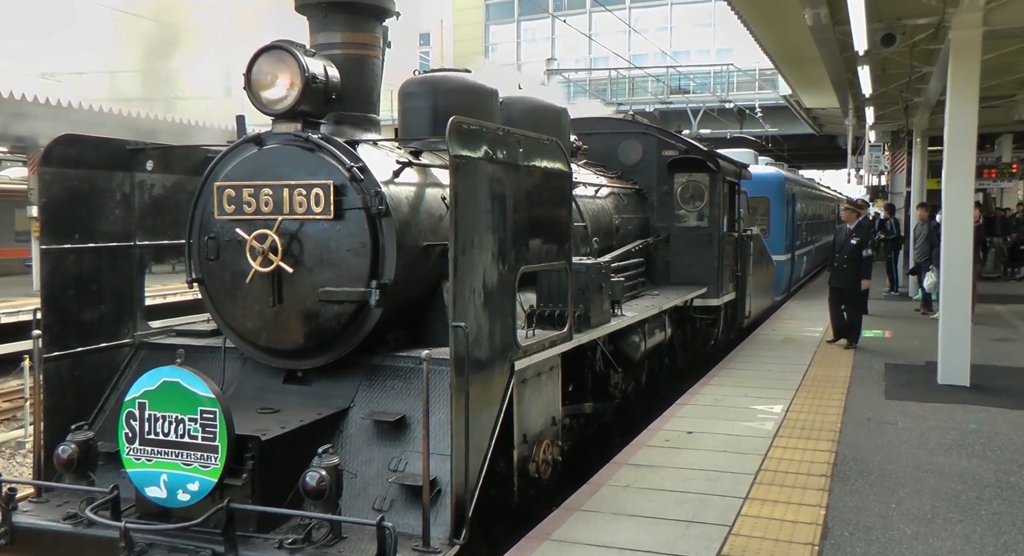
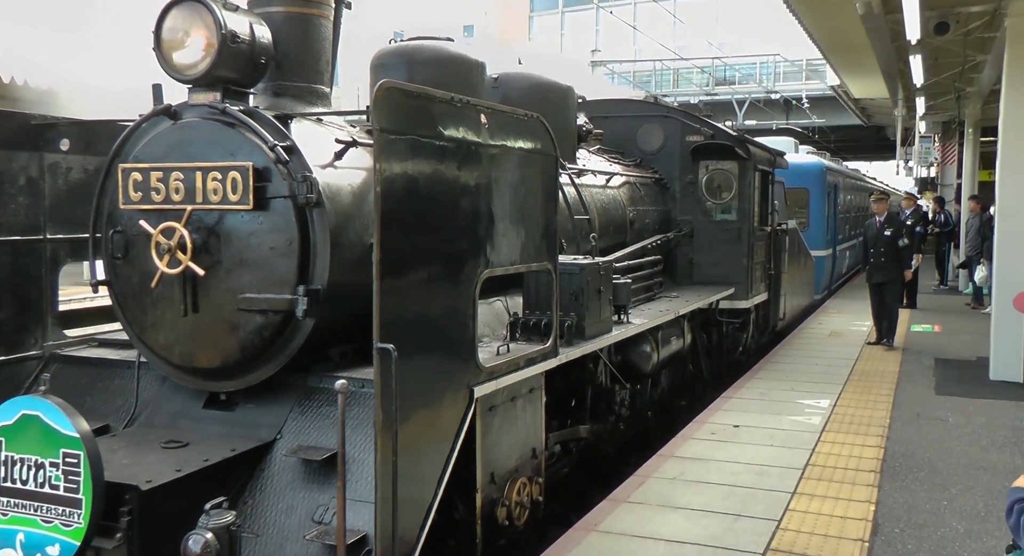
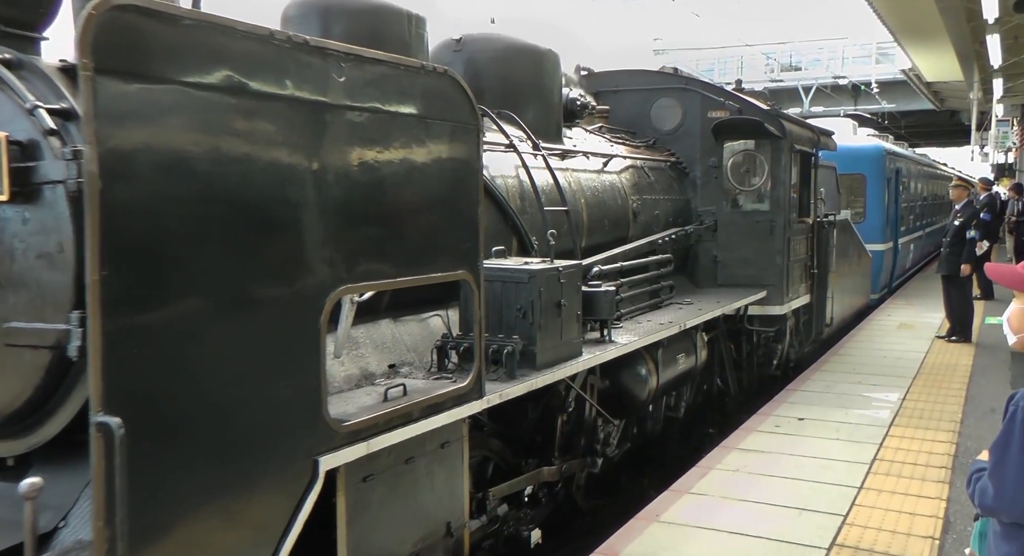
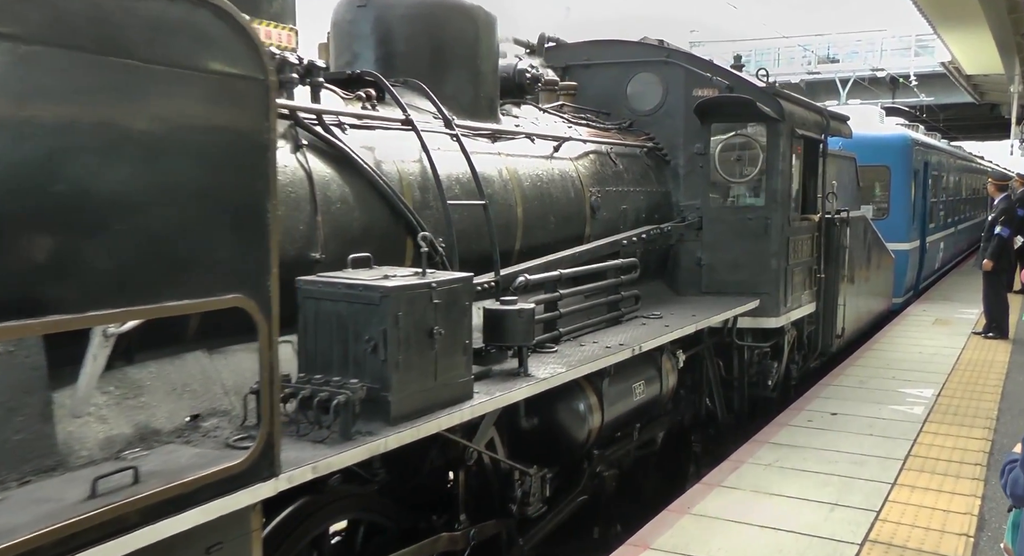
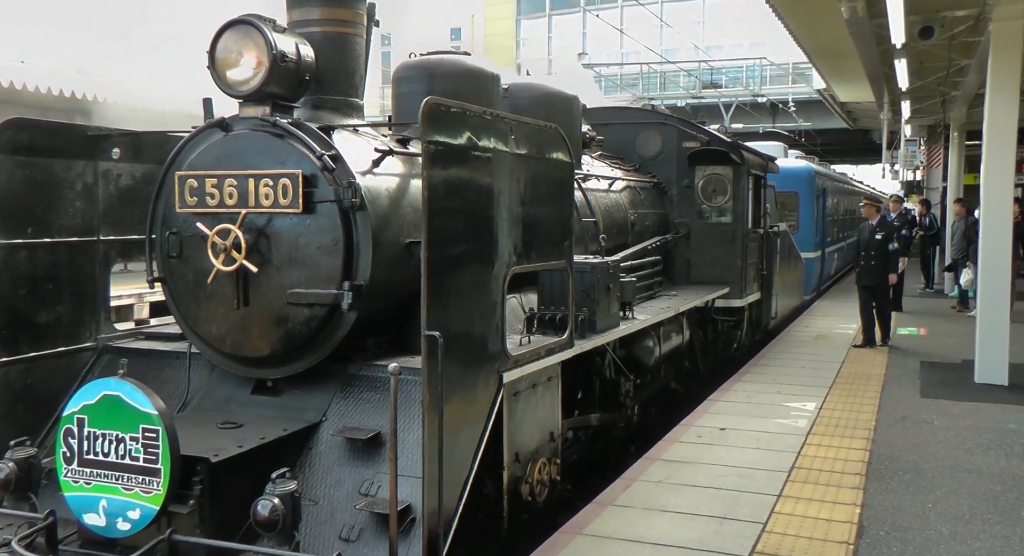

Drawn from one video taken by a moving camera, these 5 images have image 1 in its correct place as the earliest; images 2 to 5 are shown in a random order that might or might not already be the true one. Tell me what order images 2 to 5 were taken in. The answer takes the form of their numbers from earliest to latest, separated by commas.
5, 2, 3, 4
